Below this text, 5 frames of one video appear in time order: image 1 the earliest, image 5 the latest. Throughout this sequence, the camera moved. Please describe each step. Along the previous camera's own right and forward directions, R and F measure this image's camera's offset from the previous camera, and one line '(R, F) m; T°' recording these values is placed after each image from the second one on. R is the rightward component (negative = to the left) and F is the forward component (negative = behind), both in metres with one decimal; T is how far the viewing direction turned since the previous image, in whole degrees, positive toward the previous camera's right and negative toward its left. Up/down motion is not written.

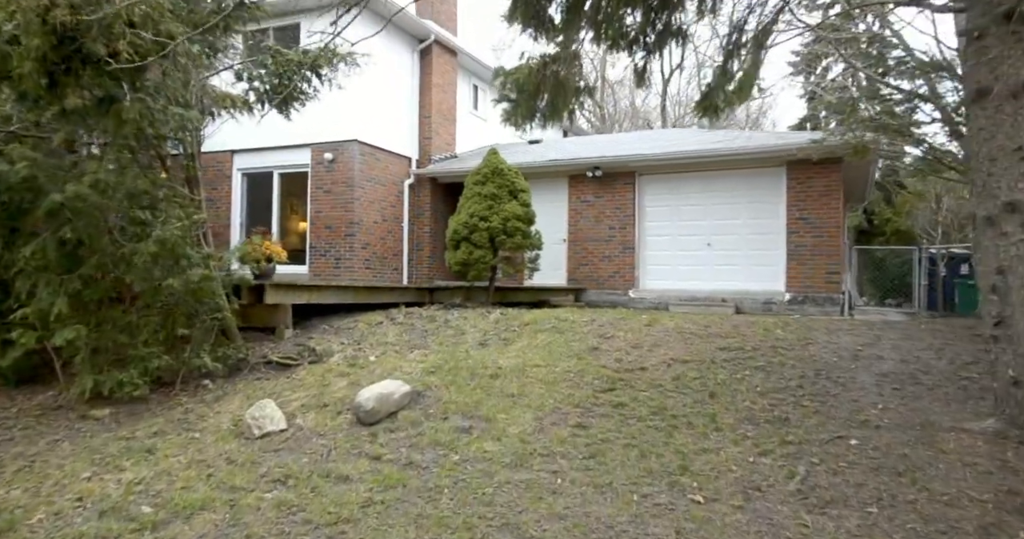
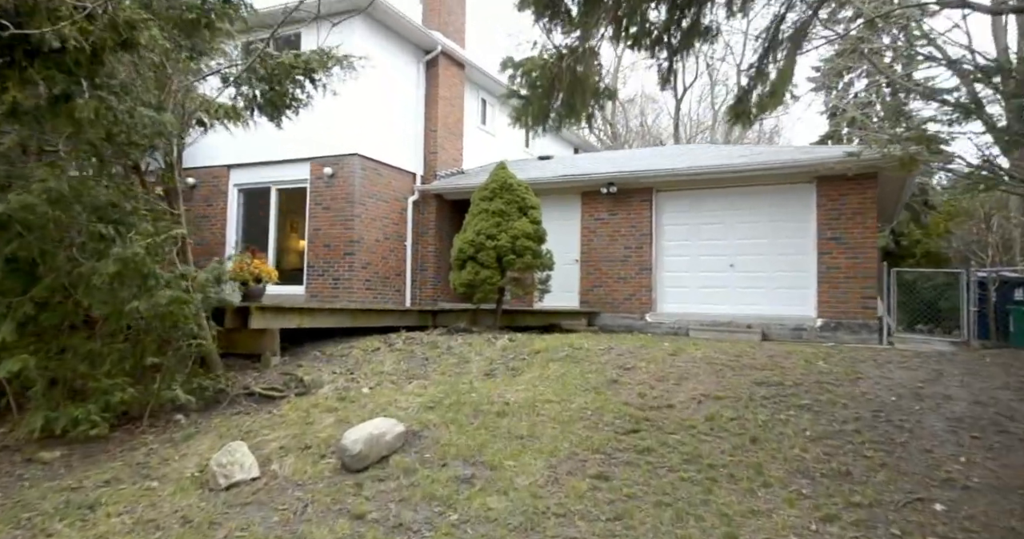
(0.0, +0.7) m; -1°
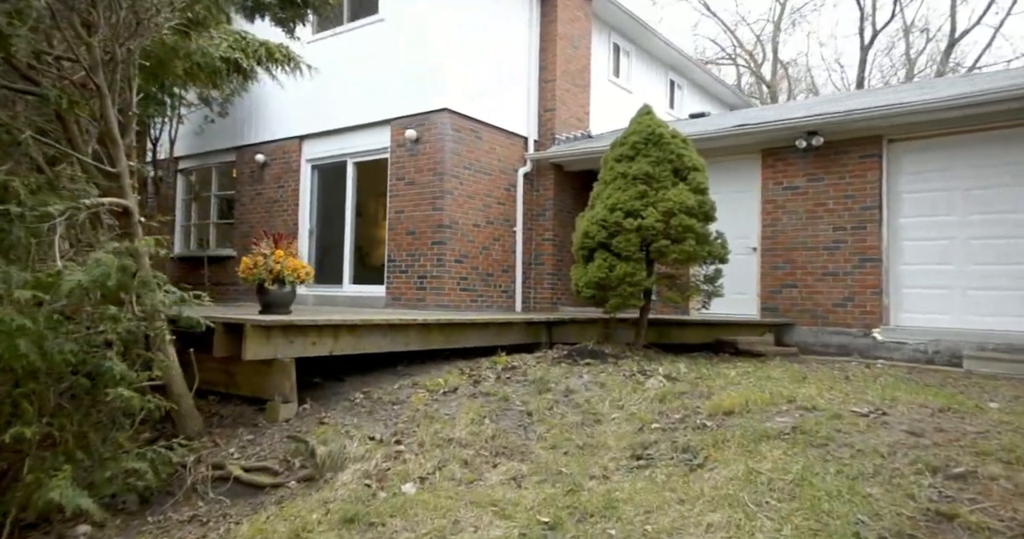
(-0.2, +3.1) m; -11°
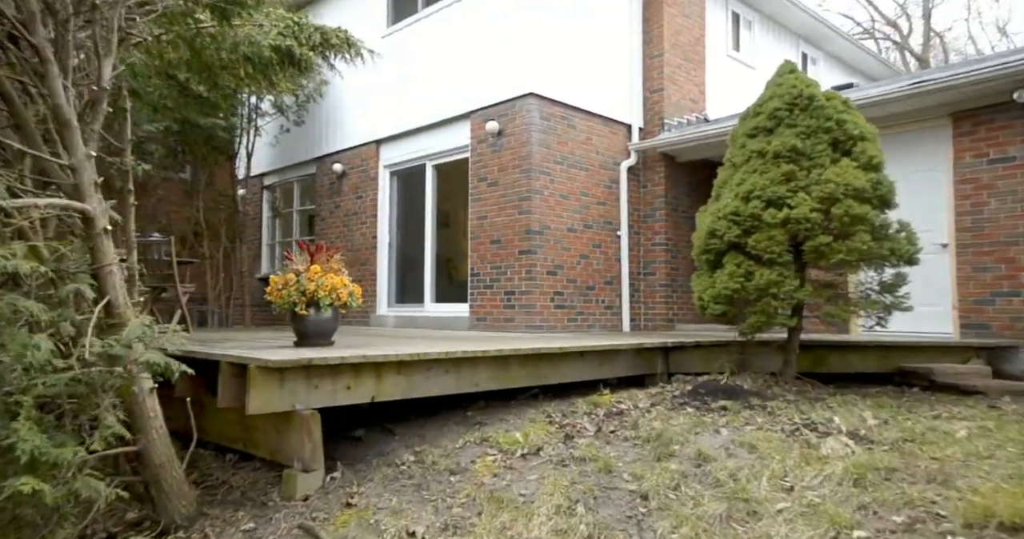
(0.0, +1.4) m; -9°
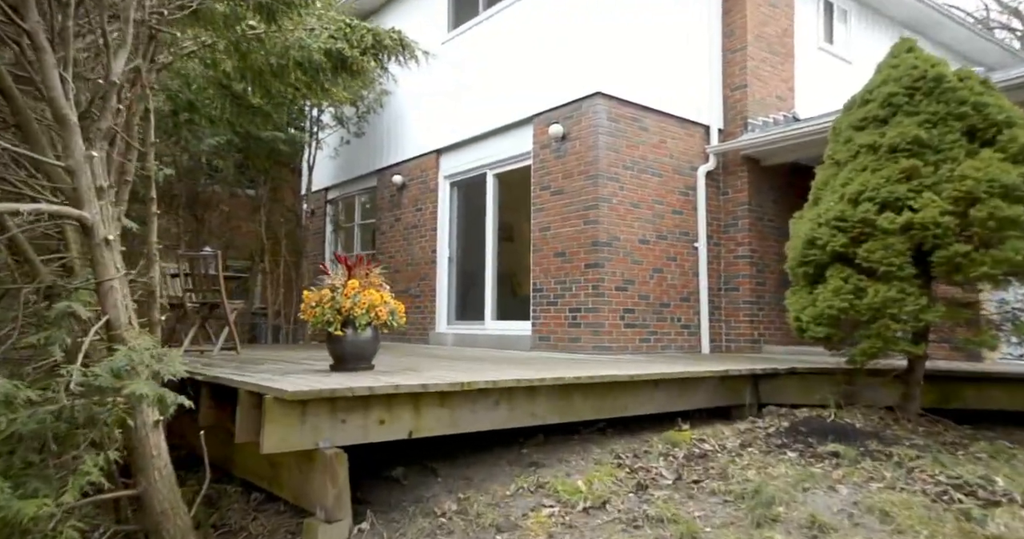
(0.0, +0.6) m; -6°
